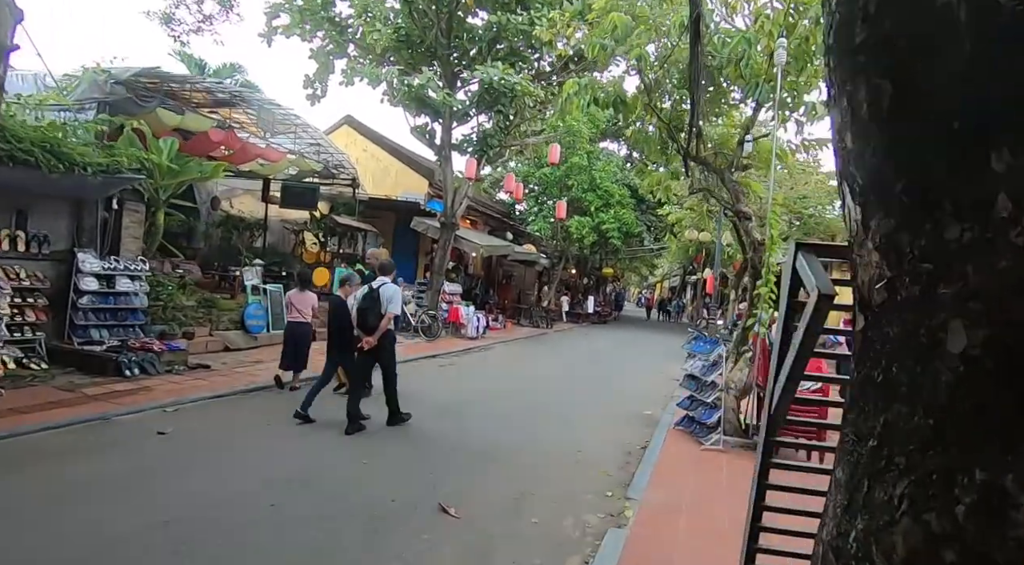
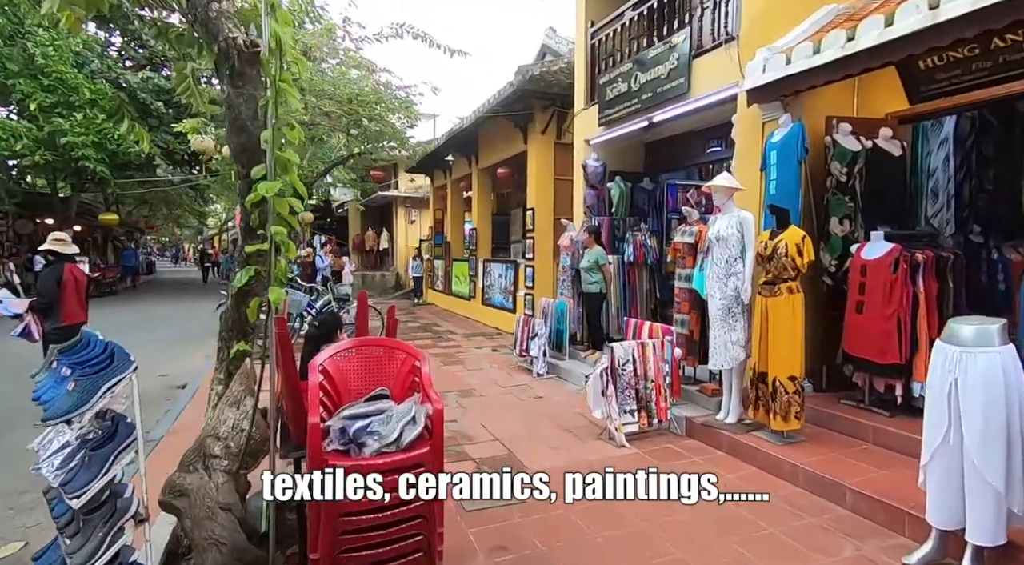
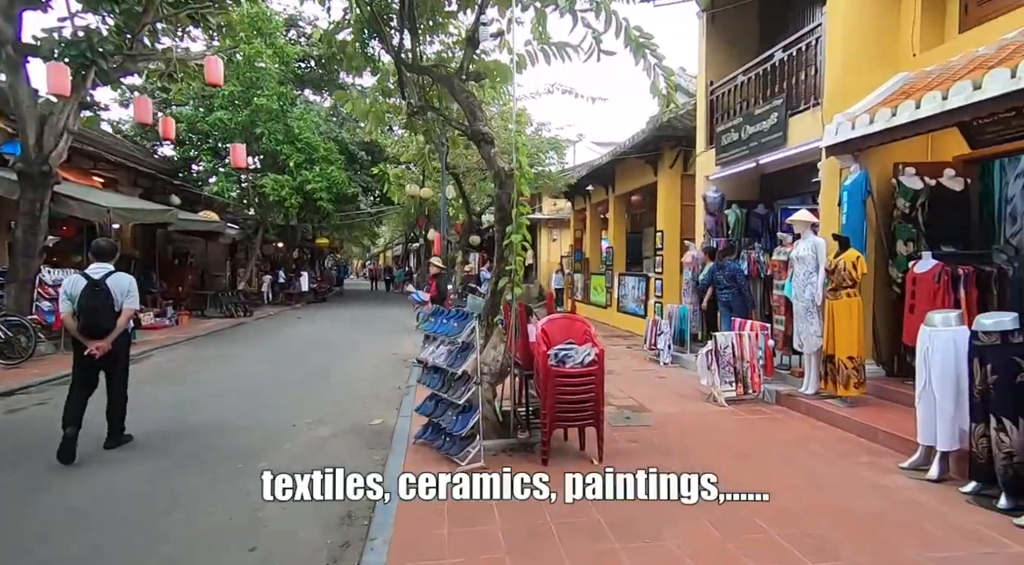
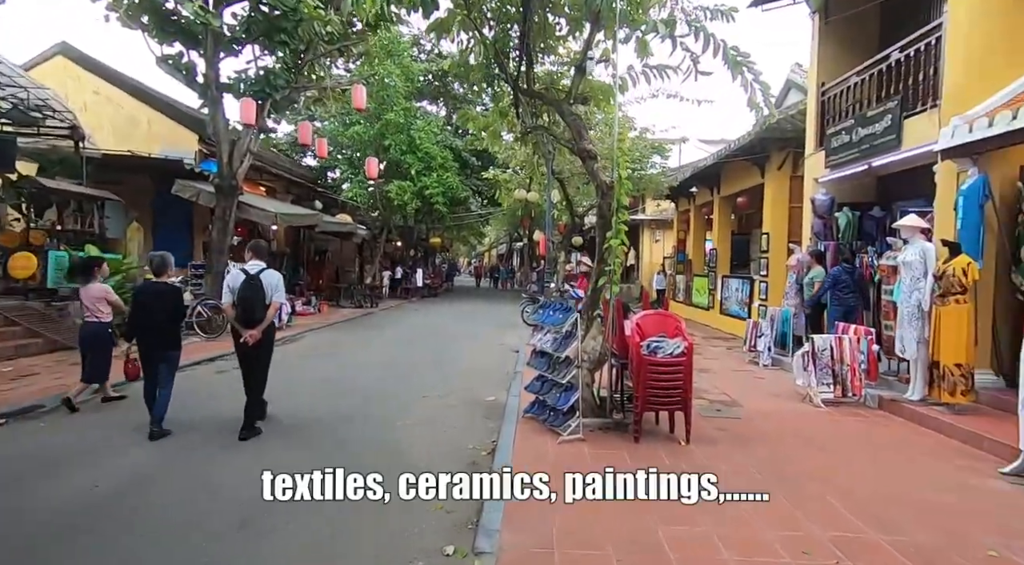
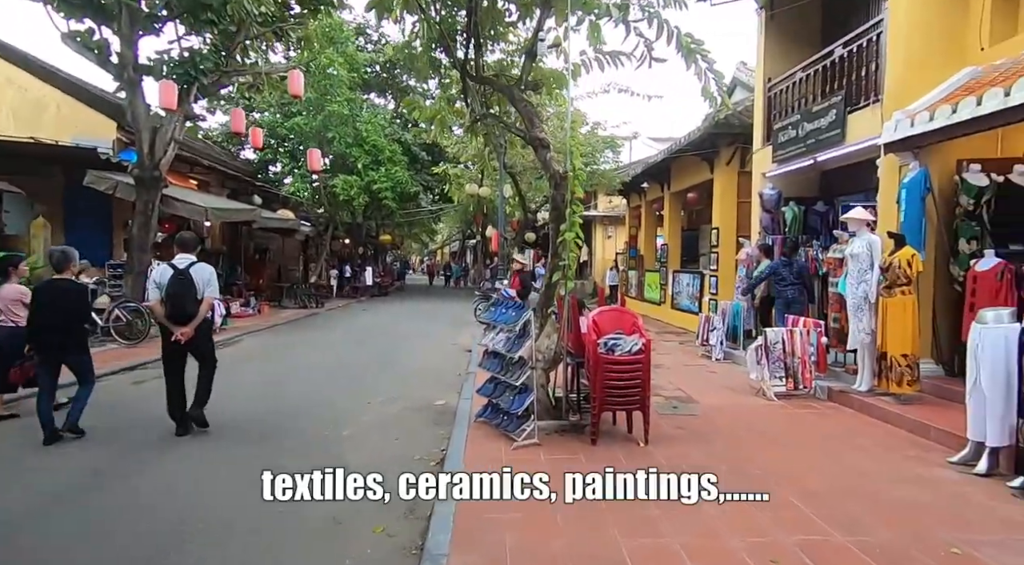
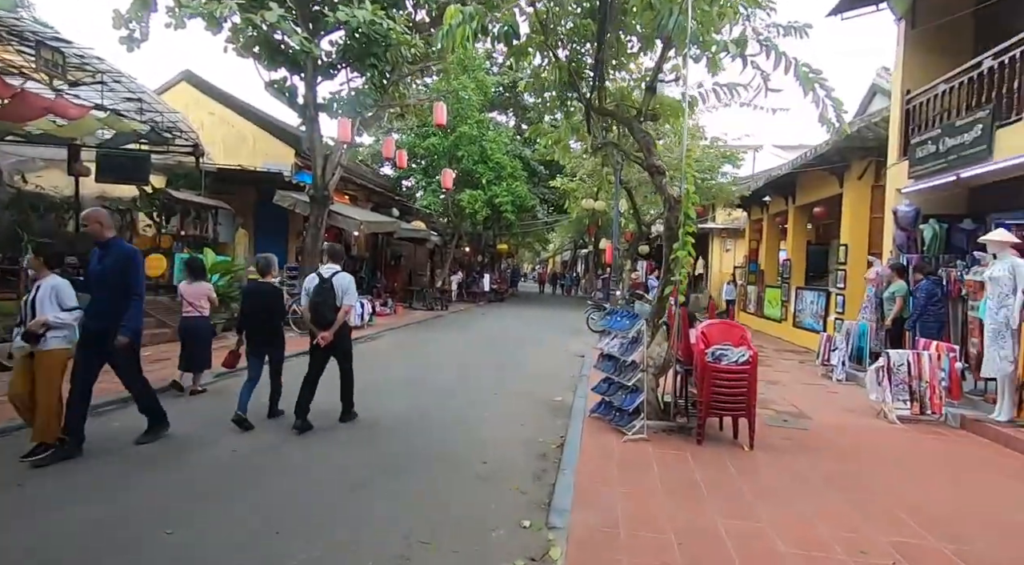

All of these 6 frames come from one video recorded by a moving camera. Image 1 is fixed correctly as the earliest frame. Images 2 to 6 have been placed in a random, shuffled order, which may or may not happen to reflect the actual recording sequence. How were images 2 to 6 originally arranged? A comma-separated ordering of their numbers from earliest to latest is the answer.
6, 4, 5, 3, 2
